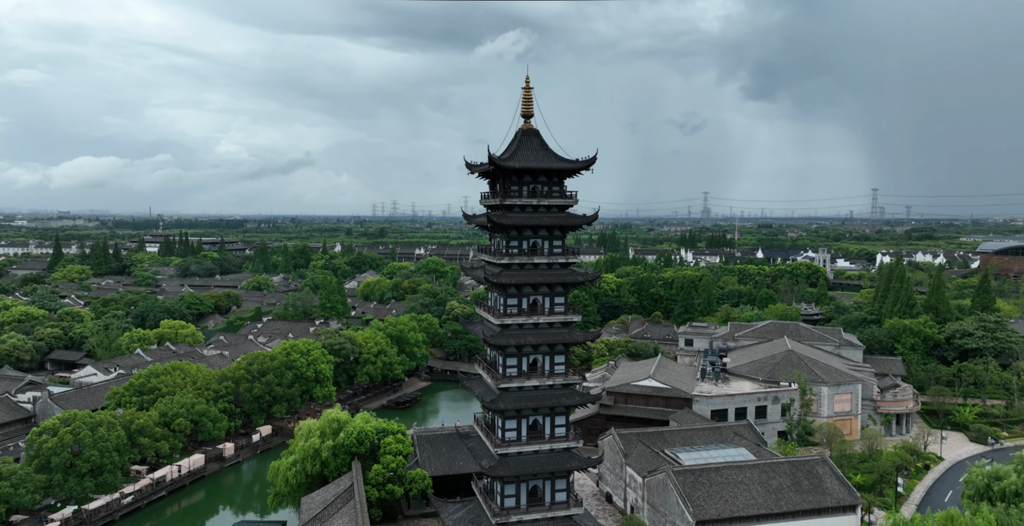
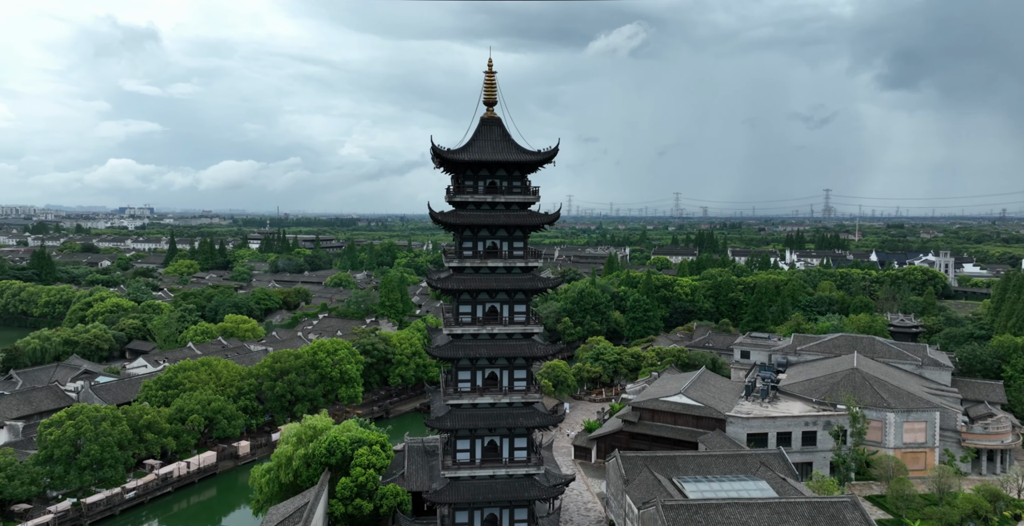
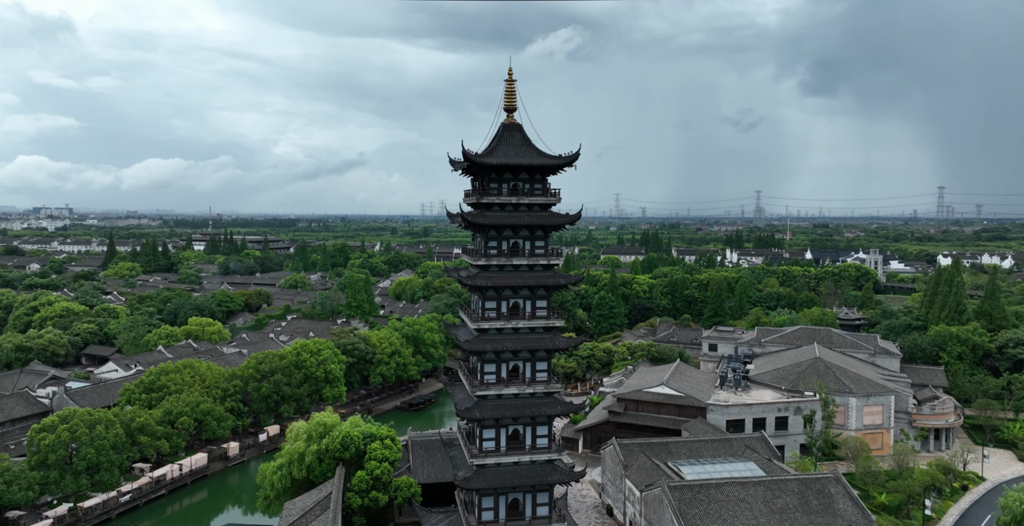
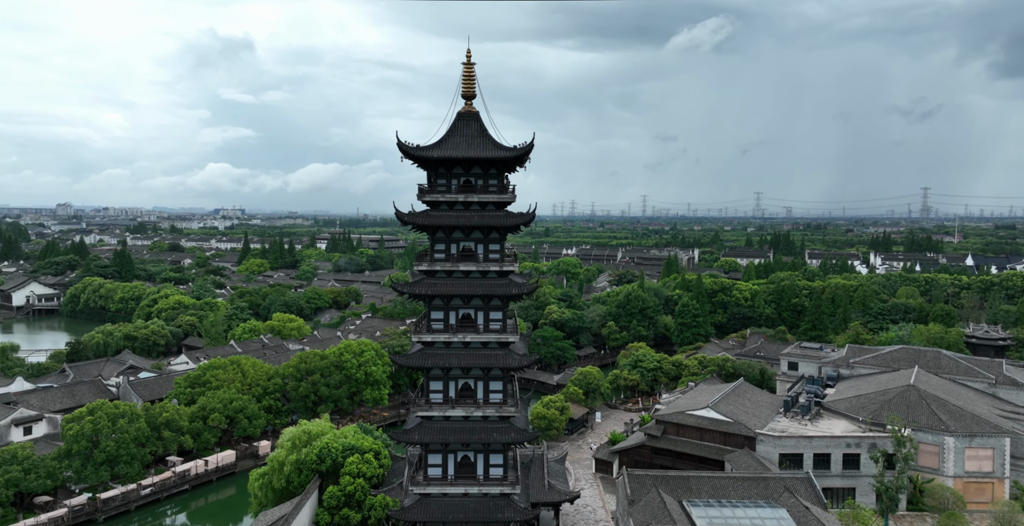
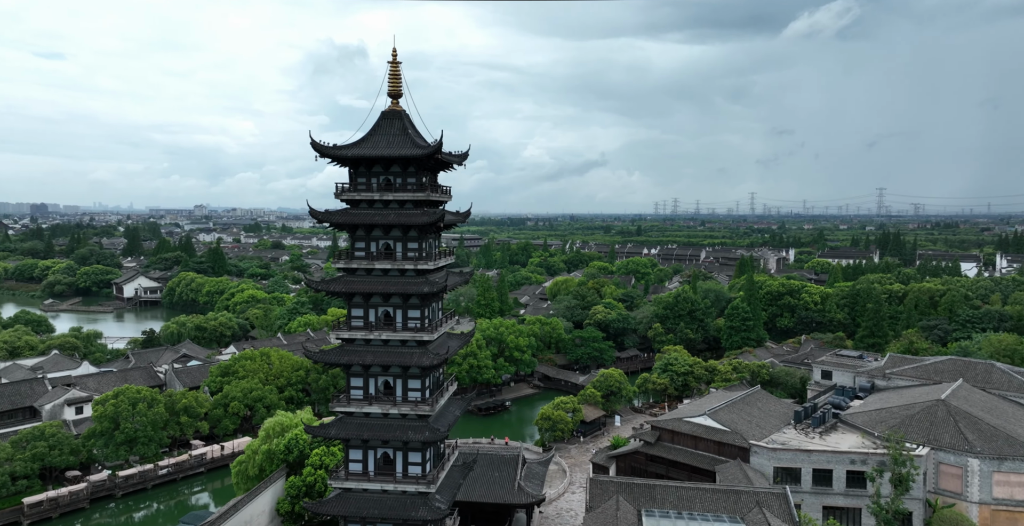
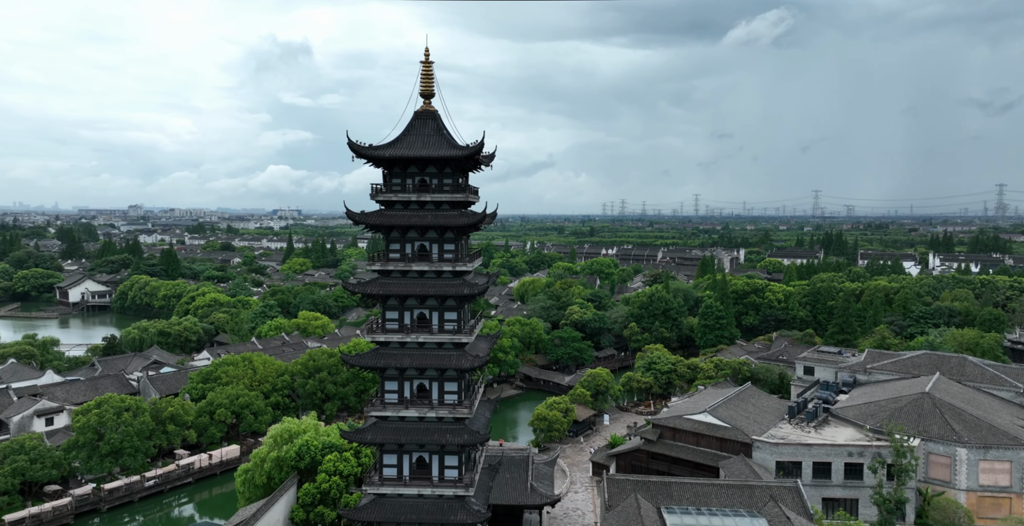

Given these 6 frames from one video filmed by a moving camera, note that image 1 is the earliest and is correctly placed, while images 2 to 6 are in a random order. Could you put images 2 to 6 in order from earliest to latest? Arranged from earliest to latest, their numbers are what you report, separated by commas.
3, 2, 4, 6, 5
